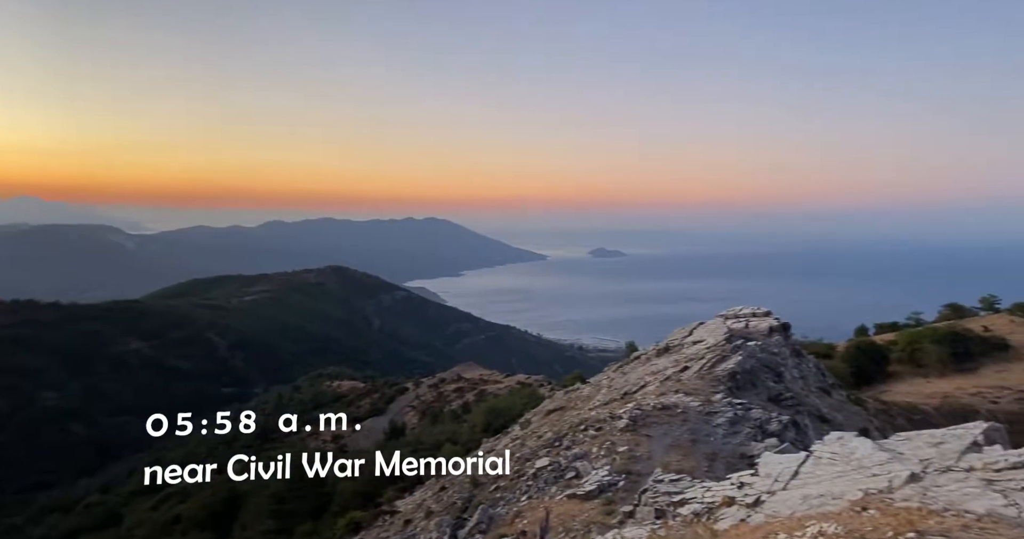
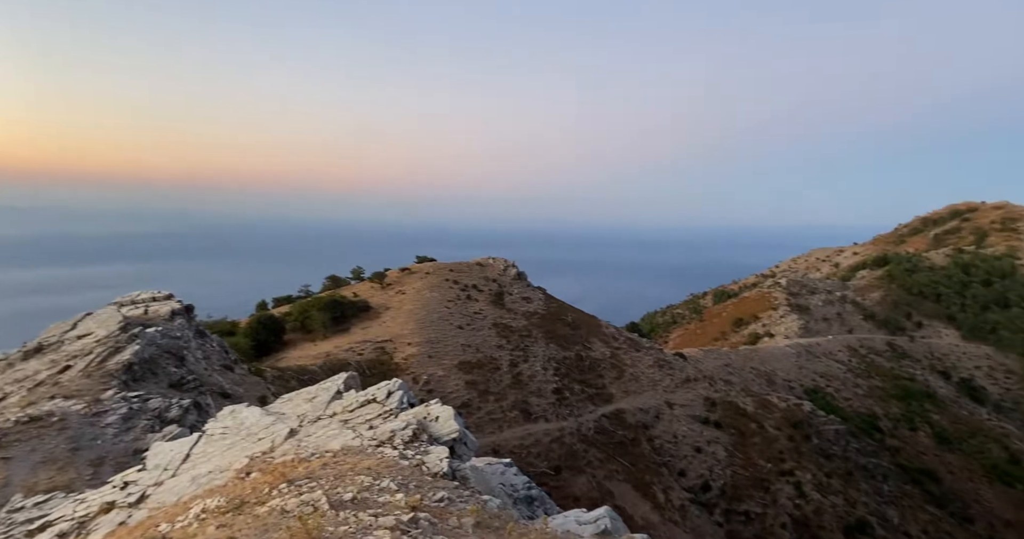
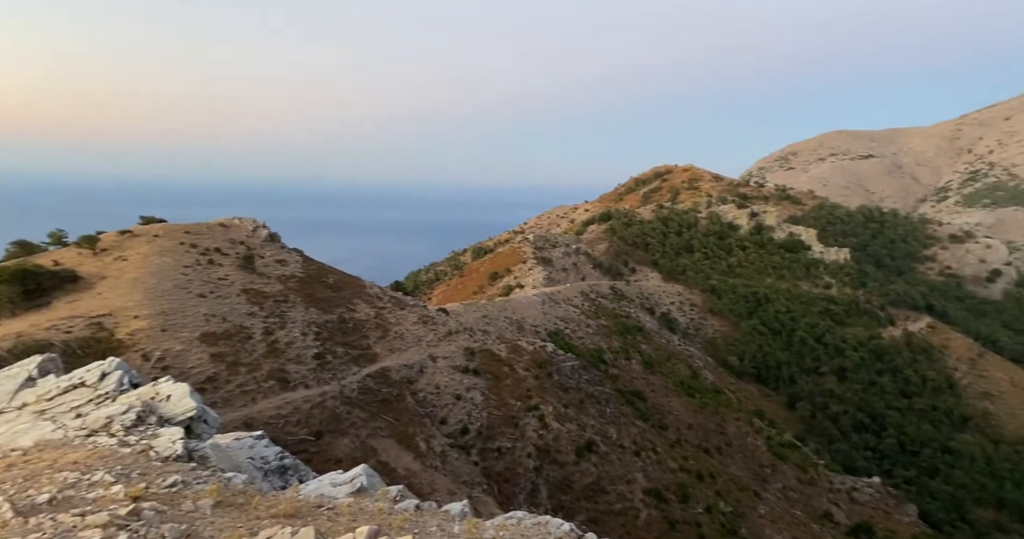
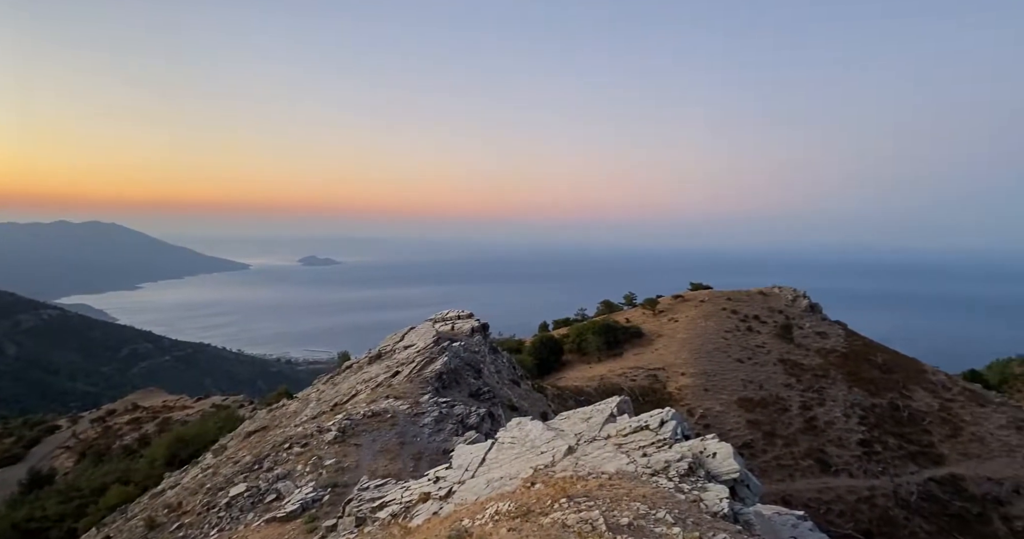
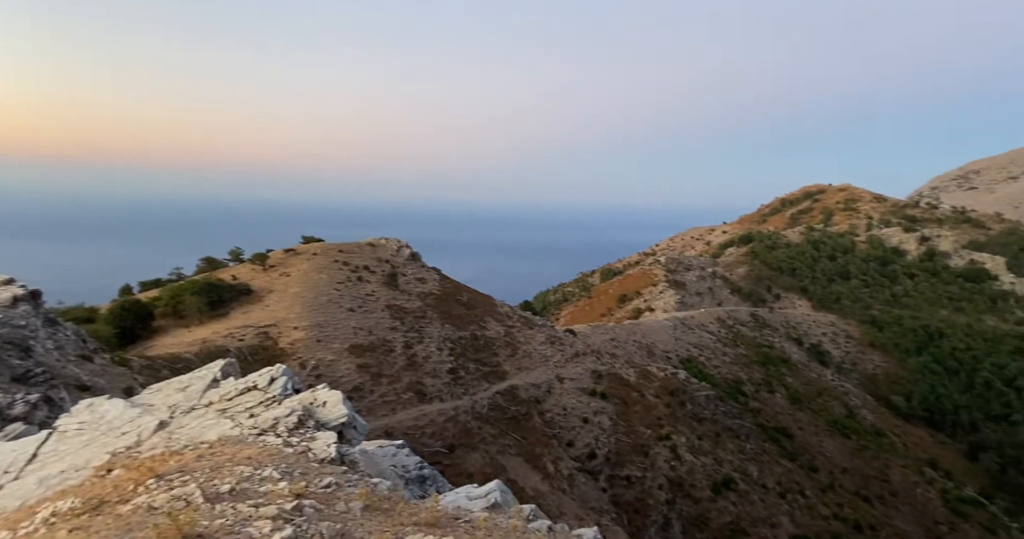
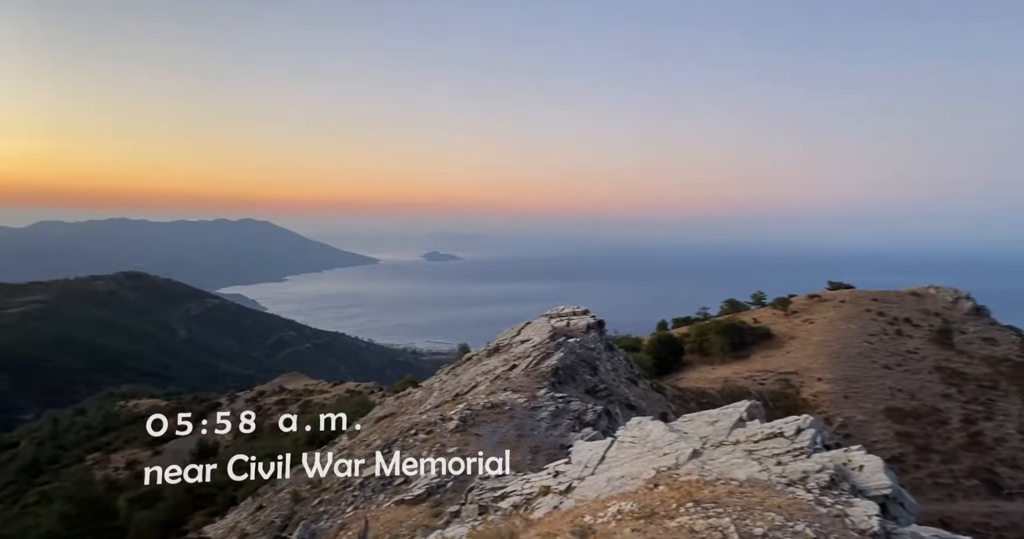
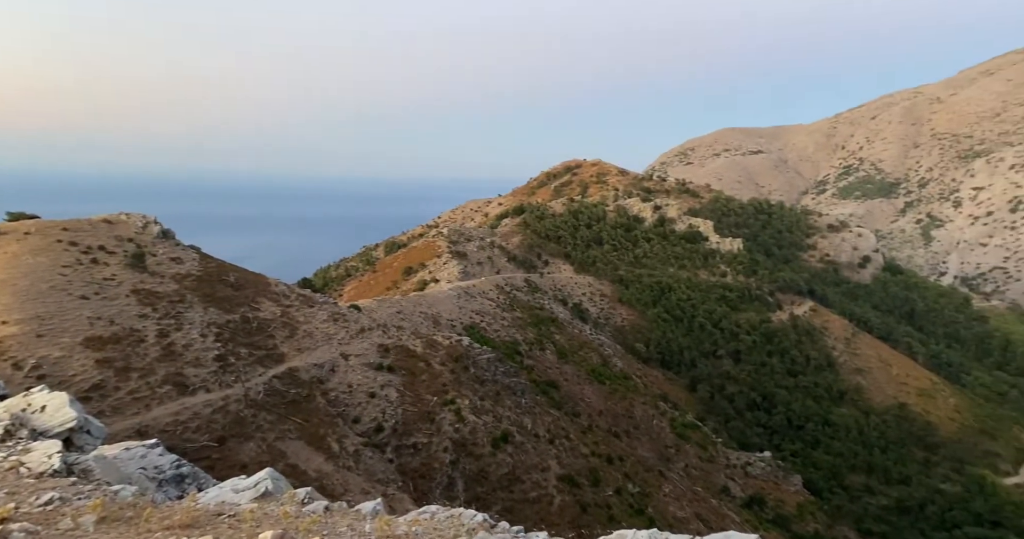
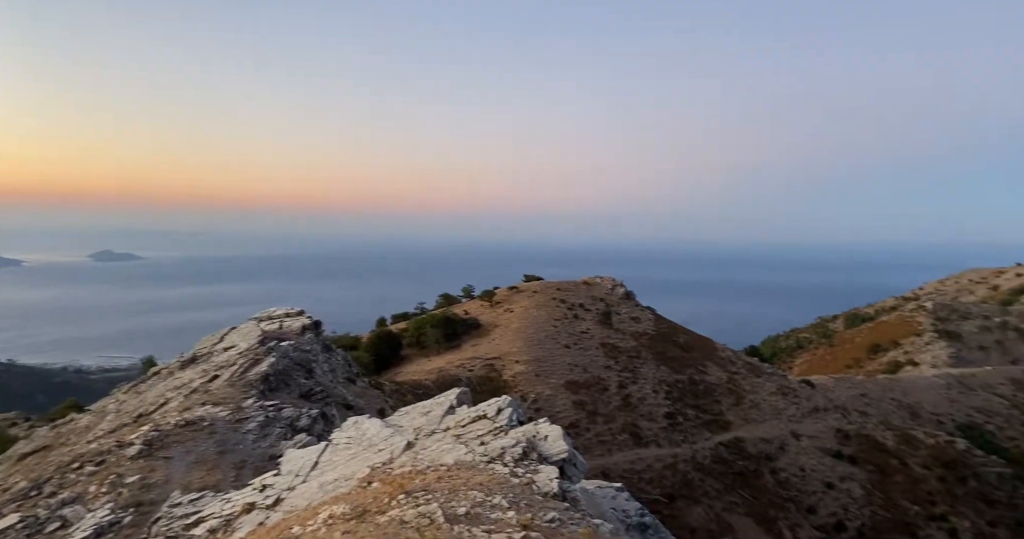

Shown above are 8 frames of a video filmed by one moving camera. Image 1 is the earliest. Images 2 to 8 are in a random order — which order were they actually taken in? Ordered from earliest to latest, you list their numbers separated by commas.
6, 4, 8, 2, 5, 3, 7
